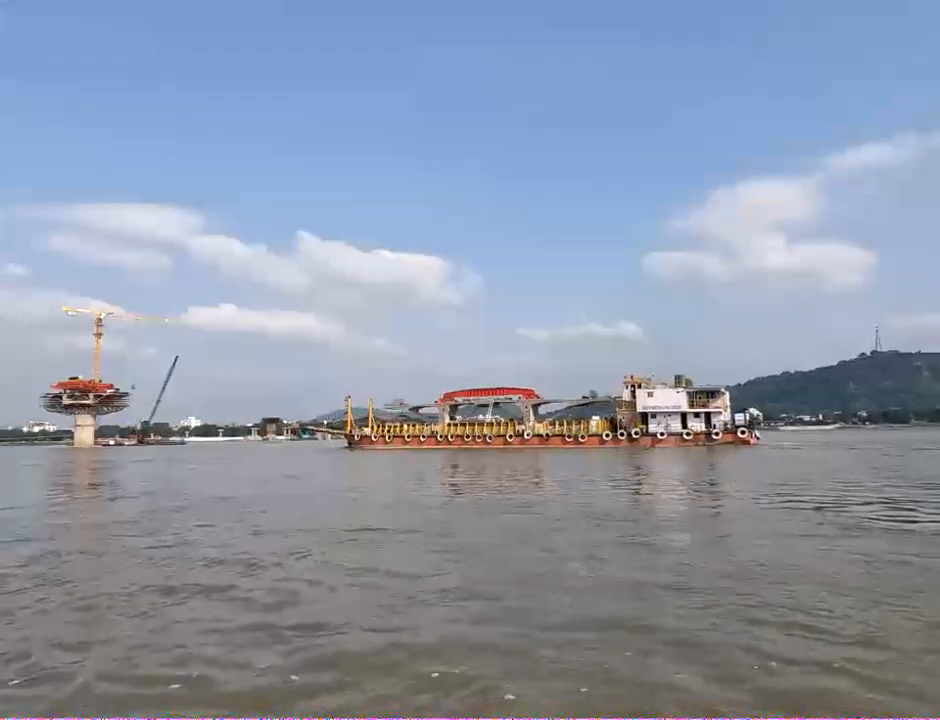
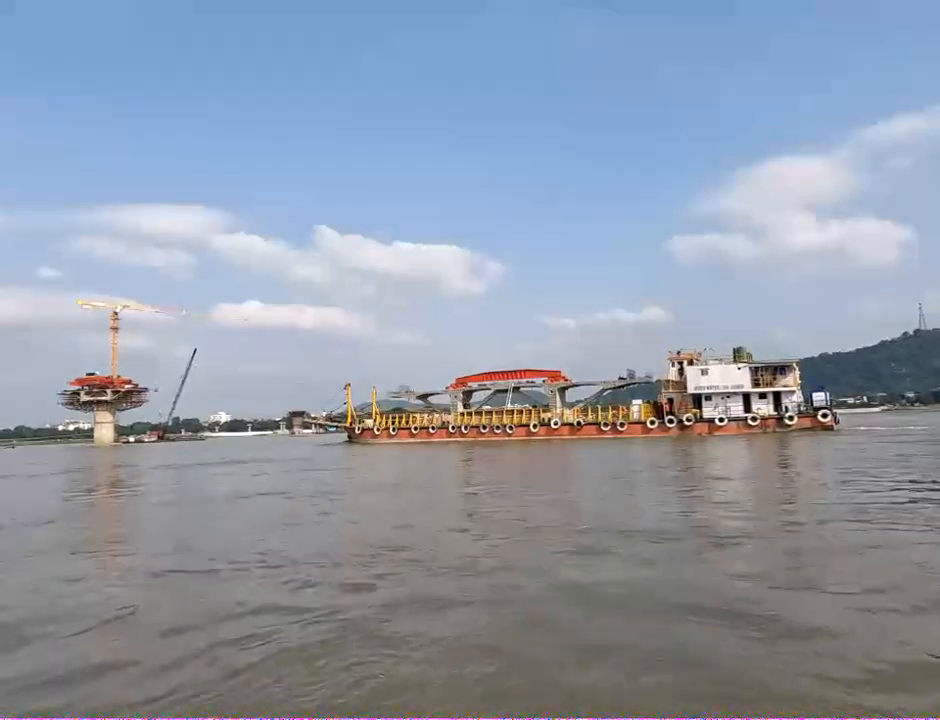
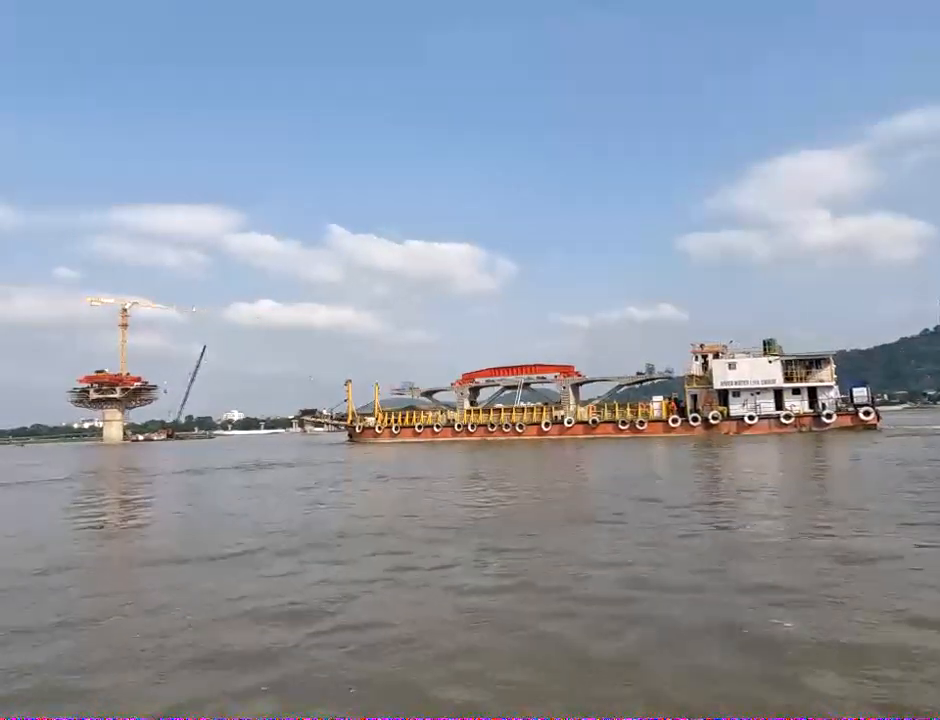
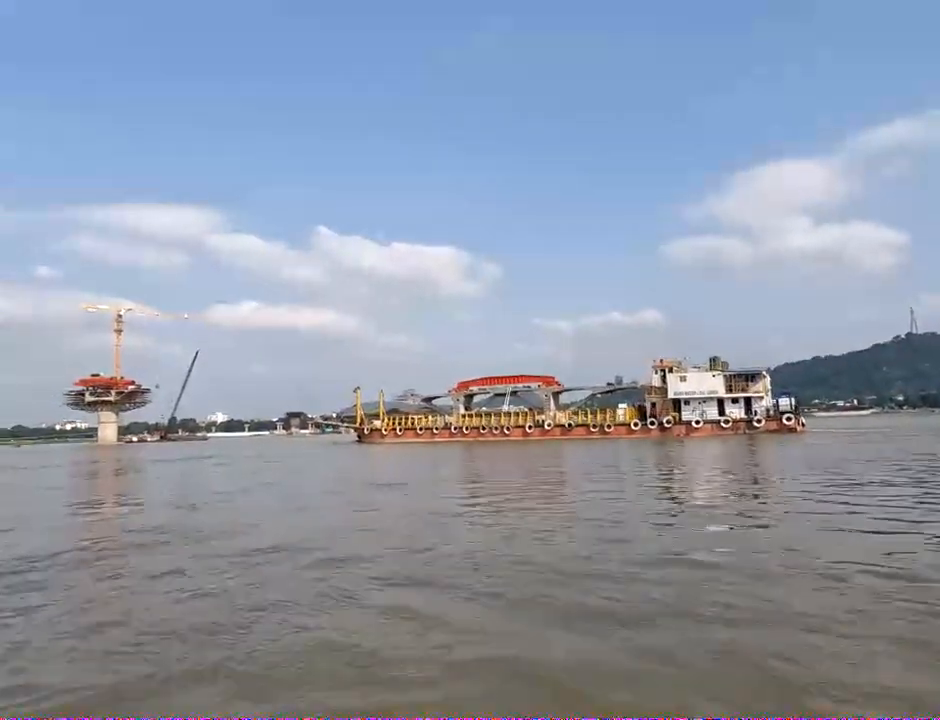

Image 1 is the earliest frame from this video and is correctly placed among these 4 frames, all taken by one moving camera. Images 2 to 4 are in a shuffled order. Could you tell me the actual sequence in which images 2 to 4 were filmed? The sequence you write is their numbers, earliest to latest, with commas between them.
4, 2, 3
